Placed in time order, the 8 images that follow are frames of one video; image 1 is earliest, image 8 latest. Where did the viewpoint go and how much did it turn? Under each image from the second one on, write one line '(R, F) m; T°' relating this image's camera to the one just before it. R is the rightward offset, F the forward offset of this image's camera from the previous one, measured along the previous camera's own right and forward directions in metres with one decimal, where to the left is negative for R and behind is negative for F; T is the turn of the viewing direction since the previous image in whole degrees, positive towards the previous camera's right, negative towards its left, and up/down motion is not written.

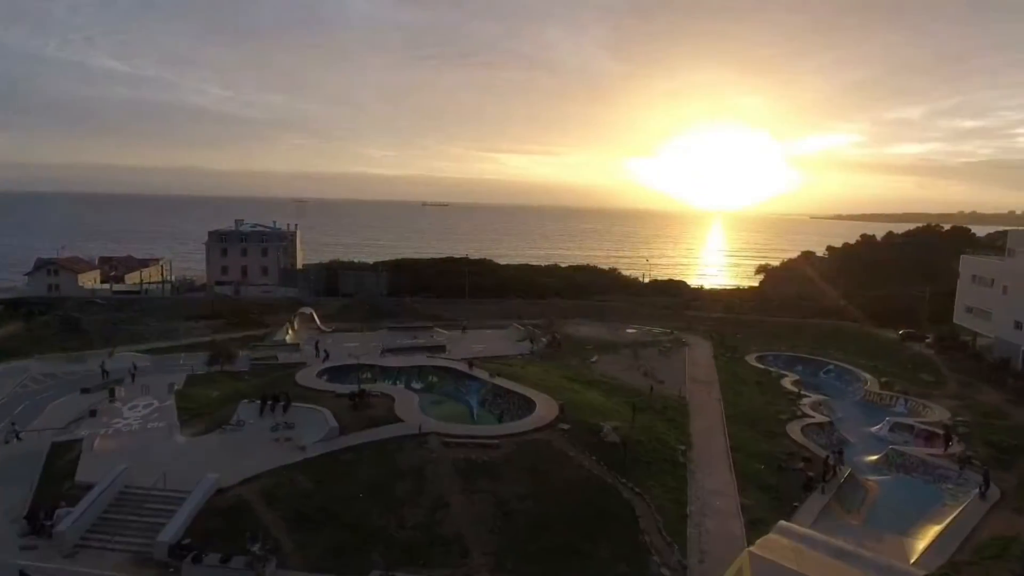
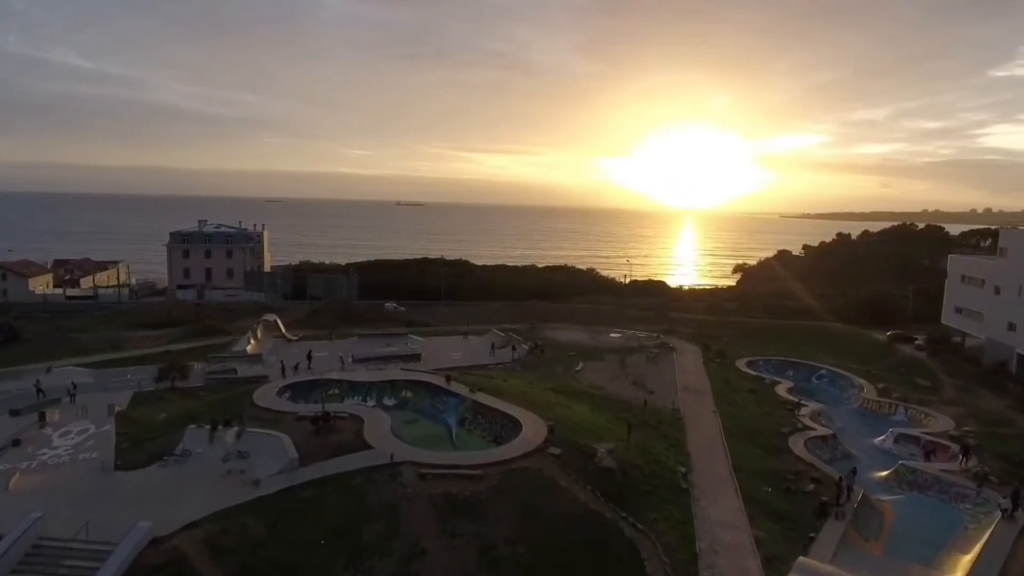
(-0.2, +1.6) m; +2°
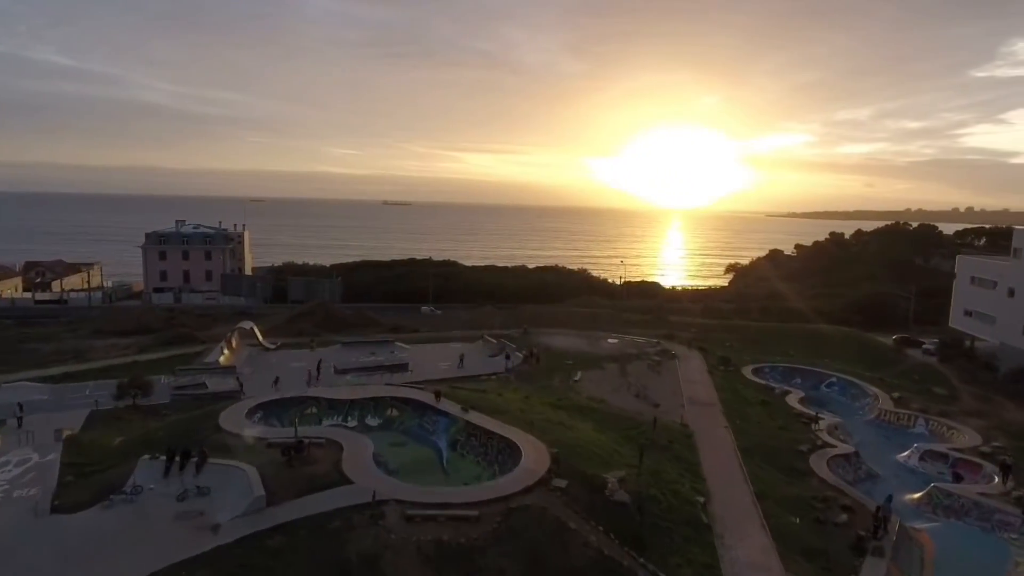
(-0.2, +1.6) m; +1°
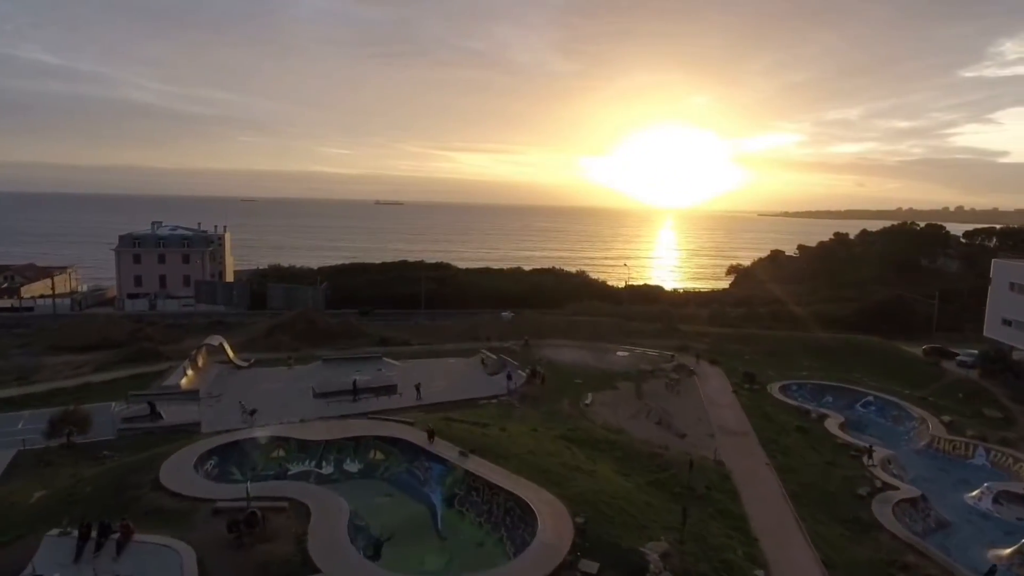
(-0.3, +2.6) m; +1°
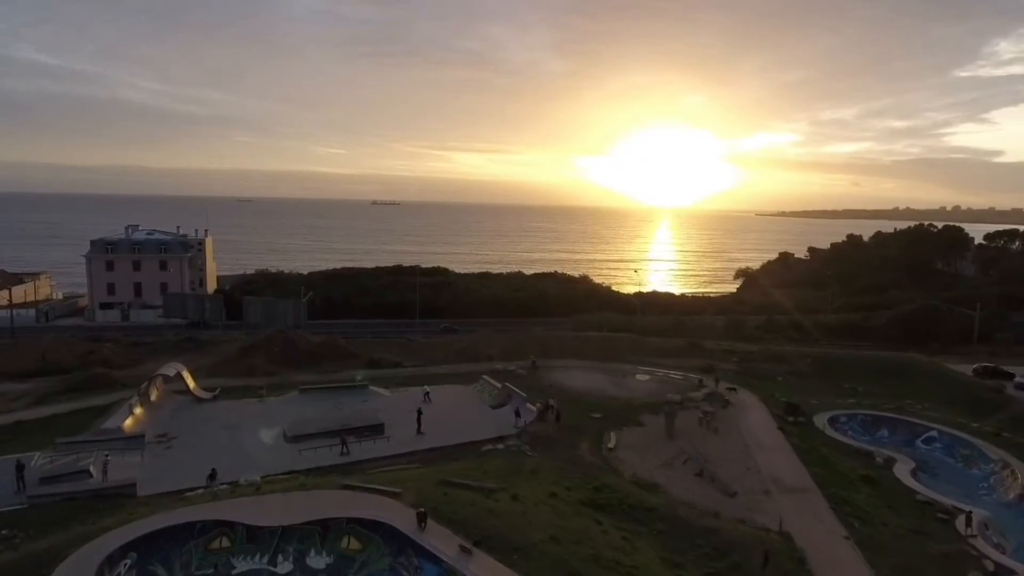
(-0.3, +3.1) m; 0°
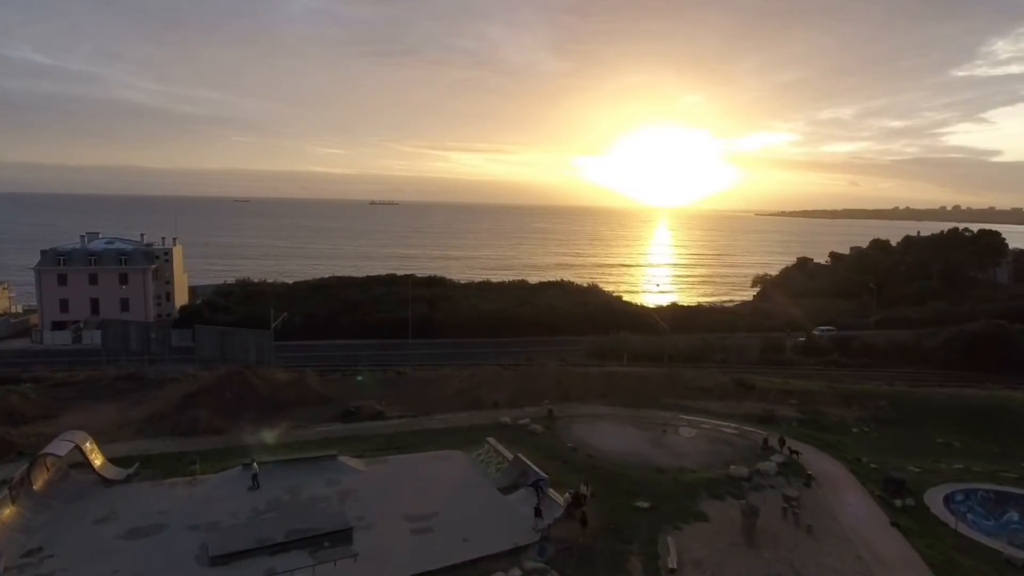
(-0.4, +4.9) m; 0°
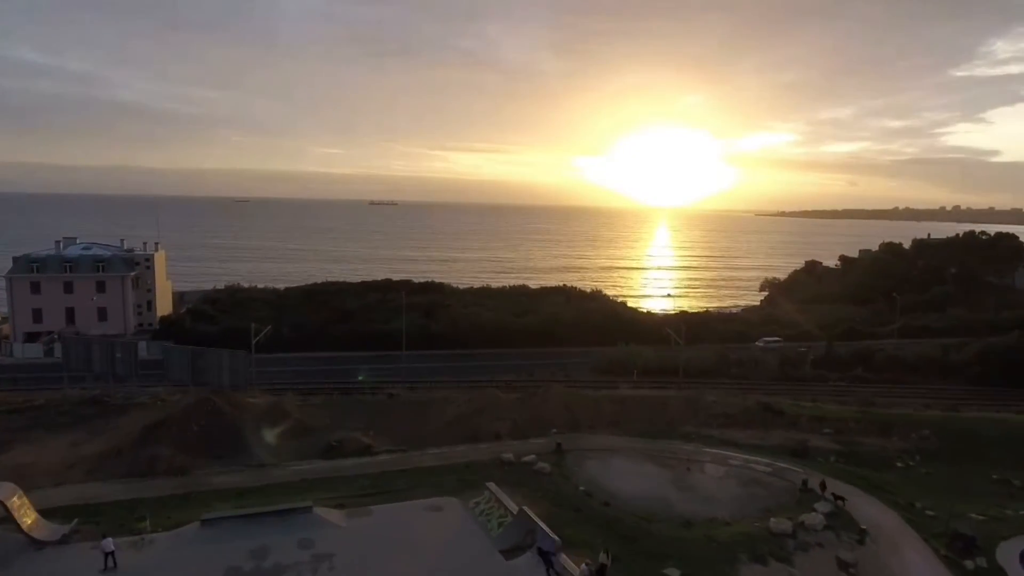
(-0.1, +2.2) m; 0°
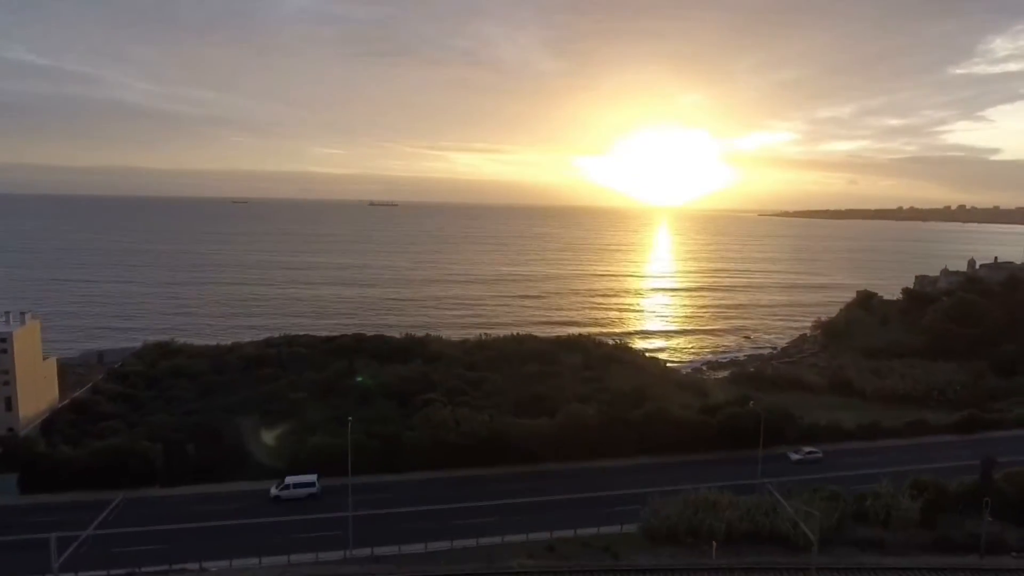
(-0.2, +11.1) m; 0°
